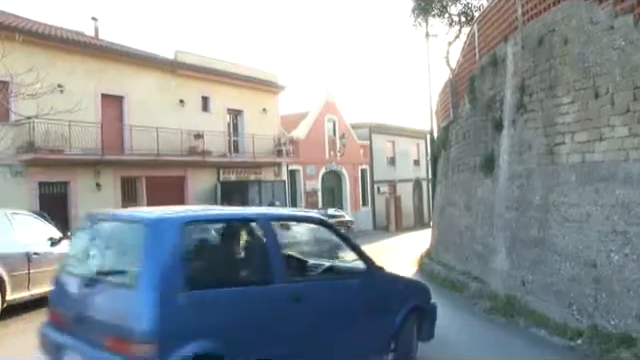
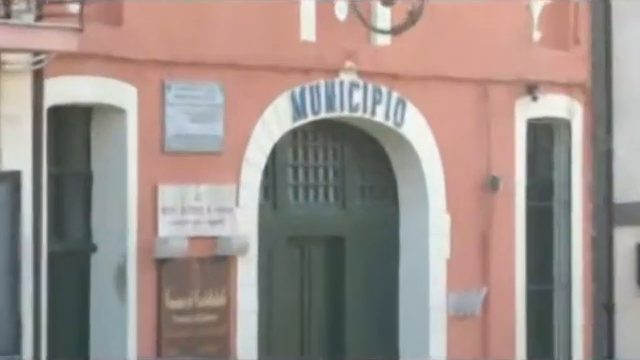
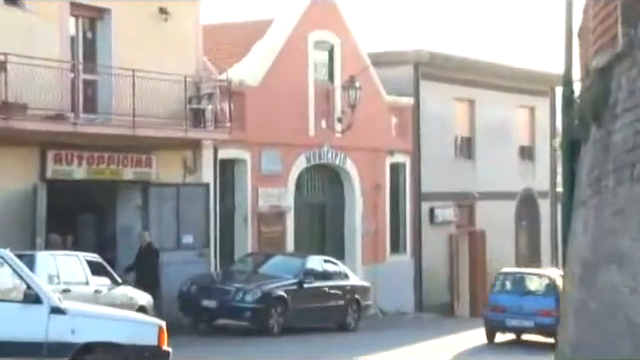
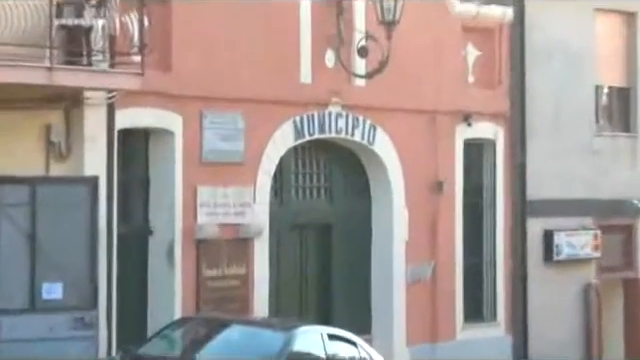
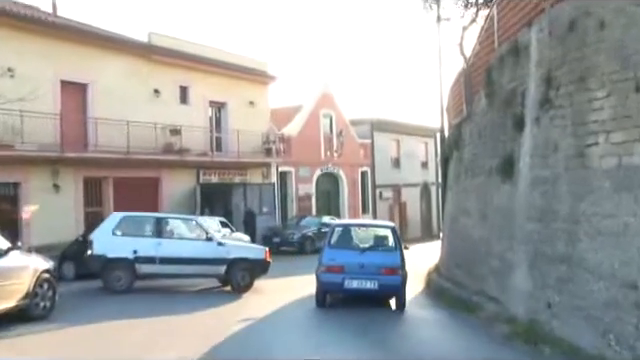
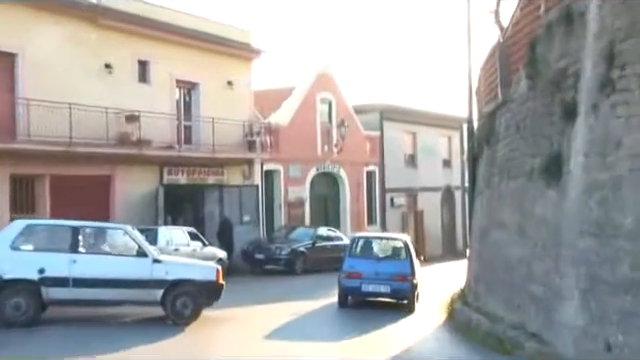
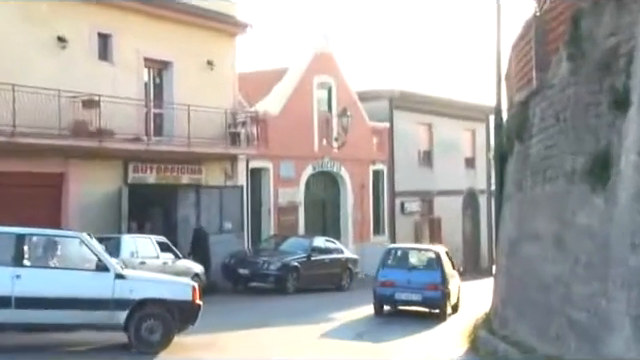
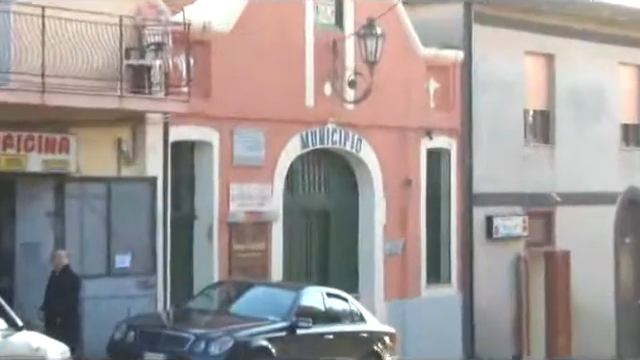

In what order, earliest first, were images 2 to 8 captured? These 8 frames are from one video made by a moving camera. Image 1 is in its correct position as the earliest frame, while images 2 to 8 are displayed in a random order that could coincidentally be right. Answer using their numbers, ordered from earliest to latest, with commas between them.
5, 6, 7, 3, 8, 4, 2
